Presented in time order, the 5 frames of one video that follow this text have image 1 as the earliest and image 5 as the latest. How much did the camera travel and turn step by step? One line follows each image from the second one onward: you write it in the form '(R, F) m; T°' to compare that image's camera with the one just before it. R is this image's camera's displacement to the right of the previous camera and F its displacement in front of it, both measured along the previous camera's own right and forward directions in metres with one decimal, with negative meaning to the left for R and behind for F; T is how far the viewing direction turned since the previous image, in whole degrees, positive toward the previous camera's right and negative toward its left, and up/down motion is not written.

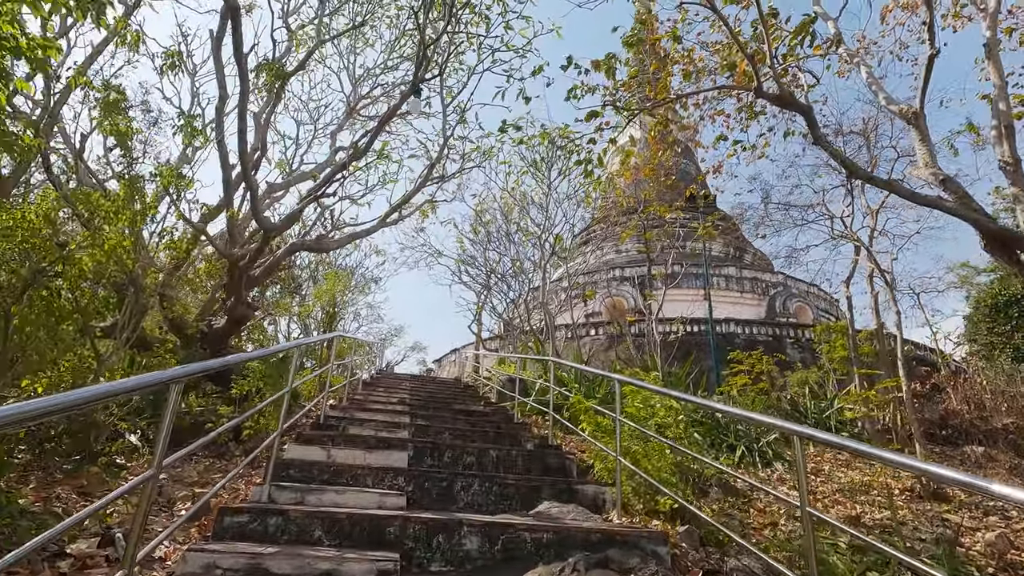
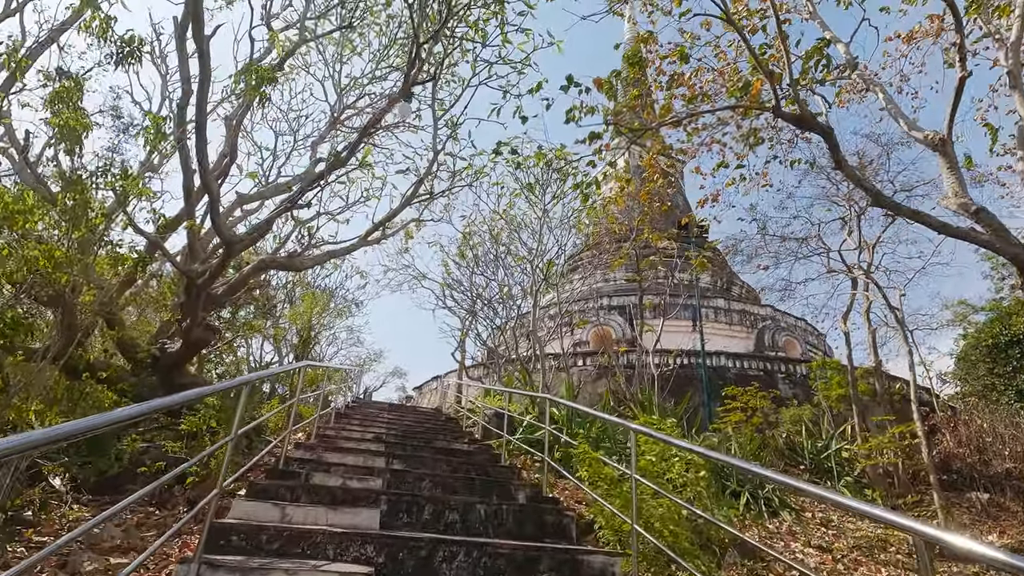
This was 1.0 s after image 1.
(-0.1, +0.5) m; +2°
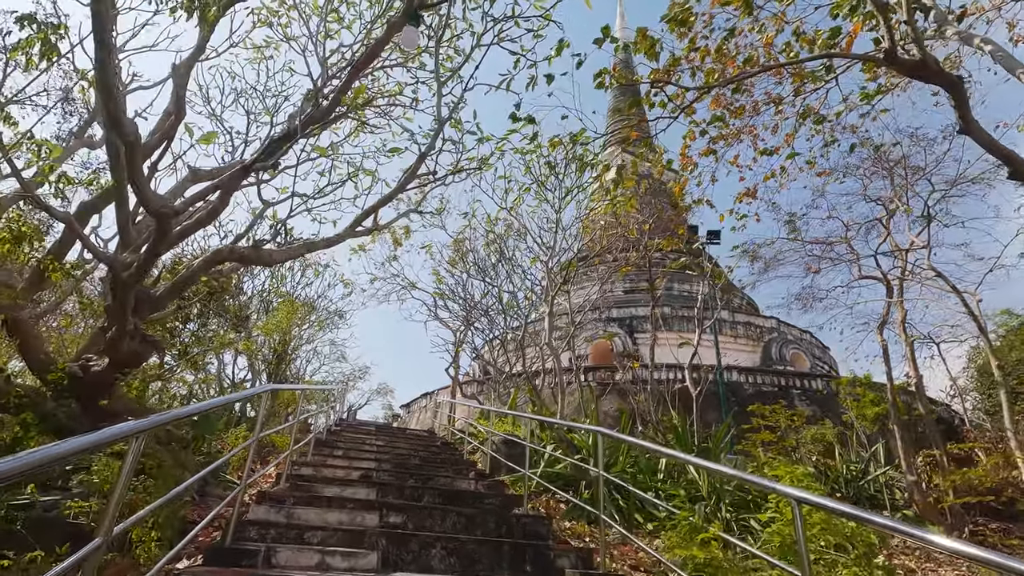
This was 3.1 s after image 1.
(-0.4, +1.2) m; +2°
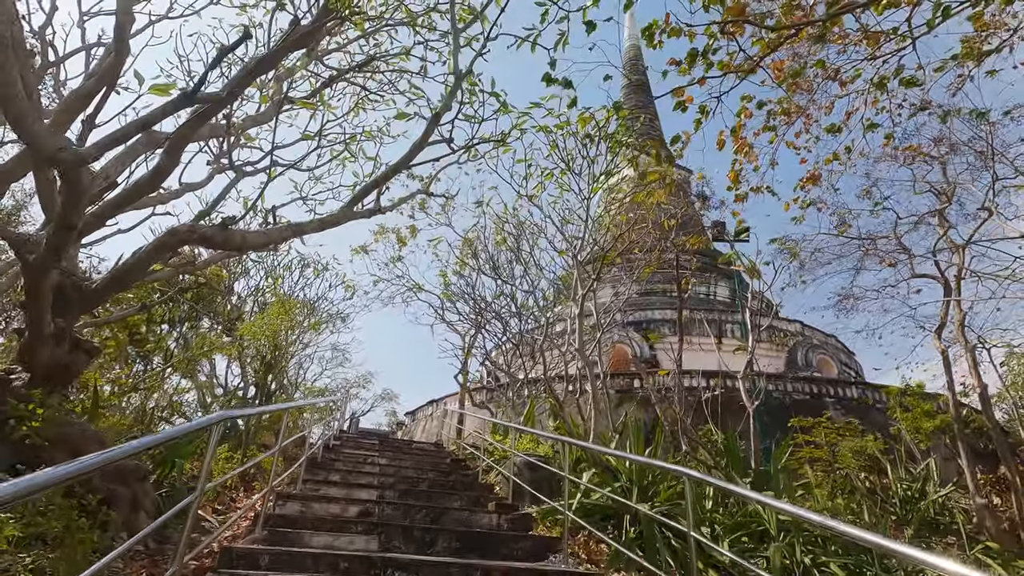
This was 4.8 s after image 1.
(-0.2, +1.0) m; 0°
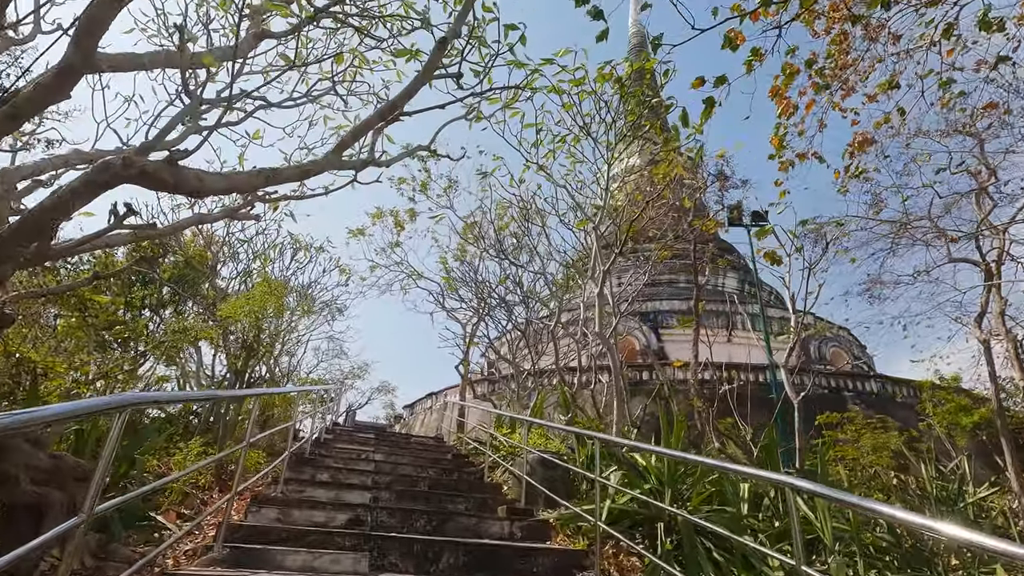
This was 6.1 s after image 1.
(-0.1, +0.7) m; 0°
